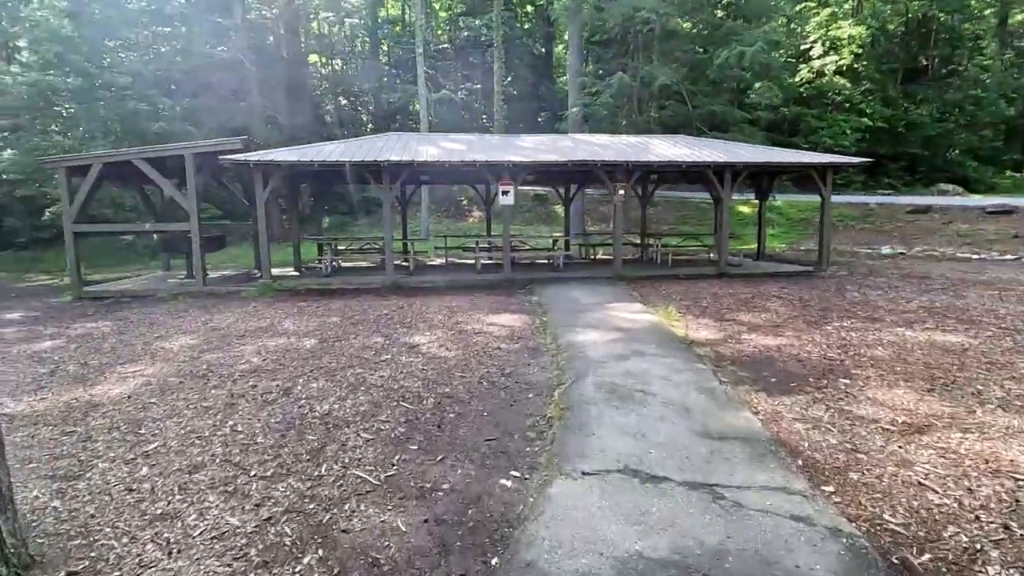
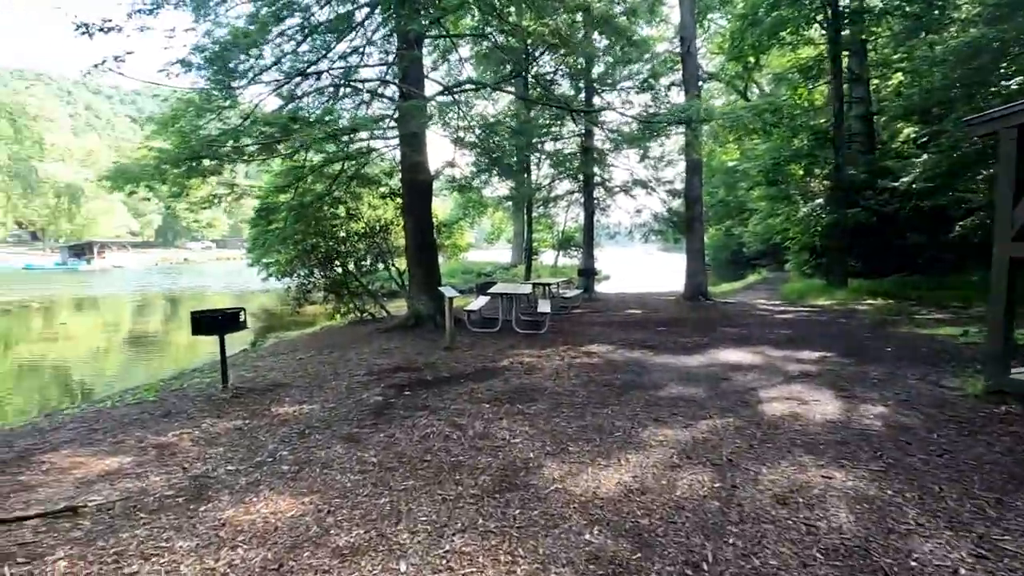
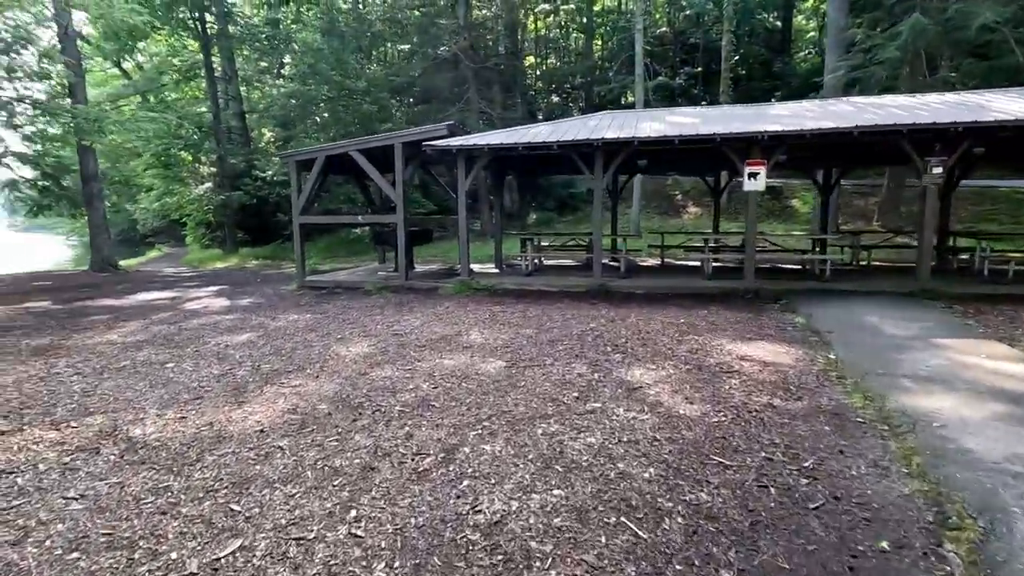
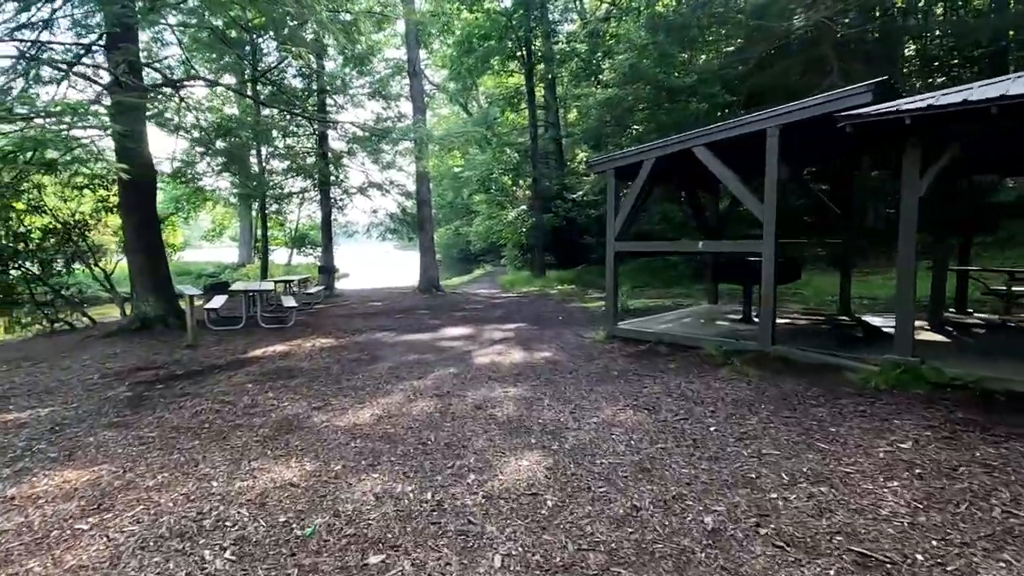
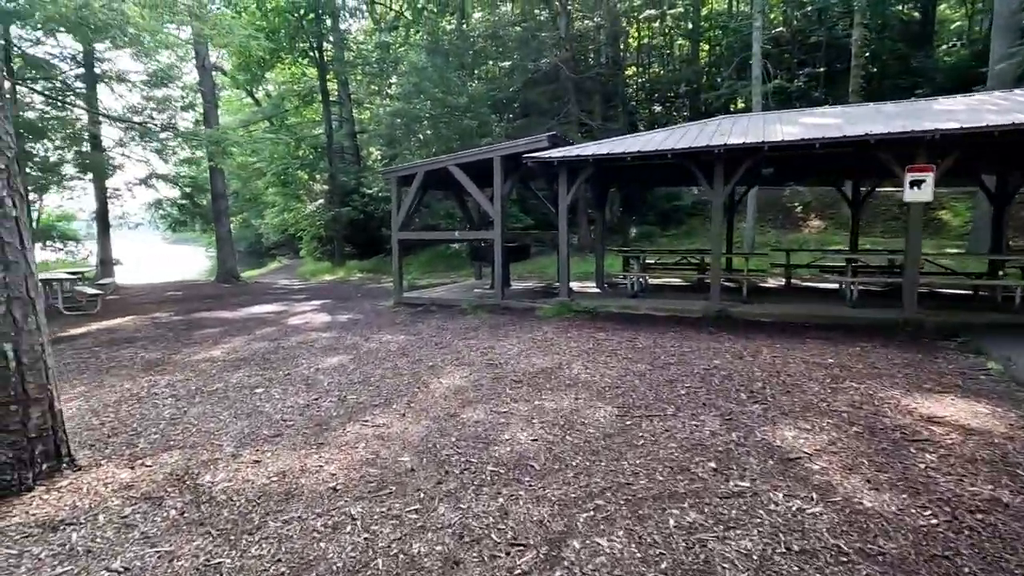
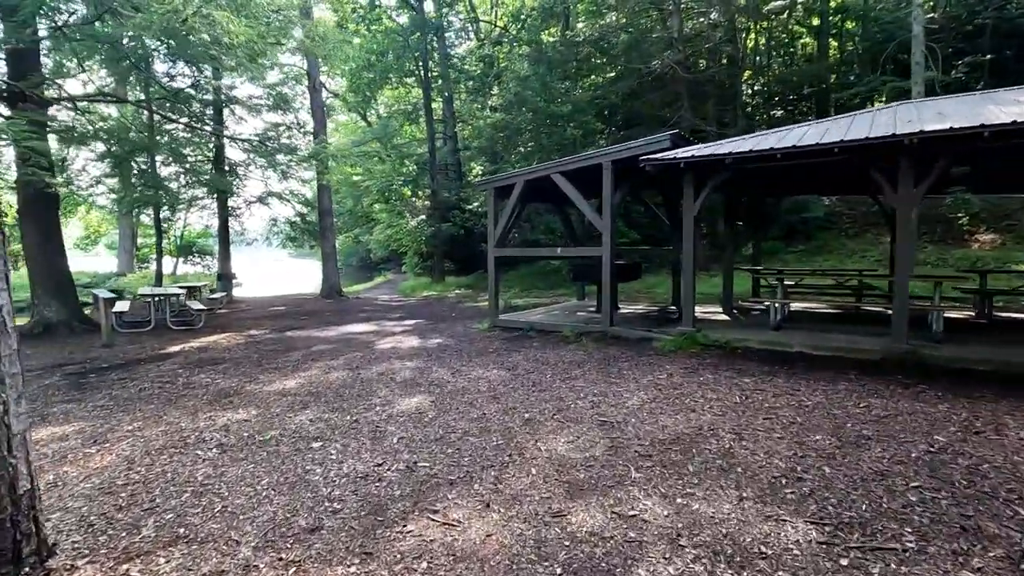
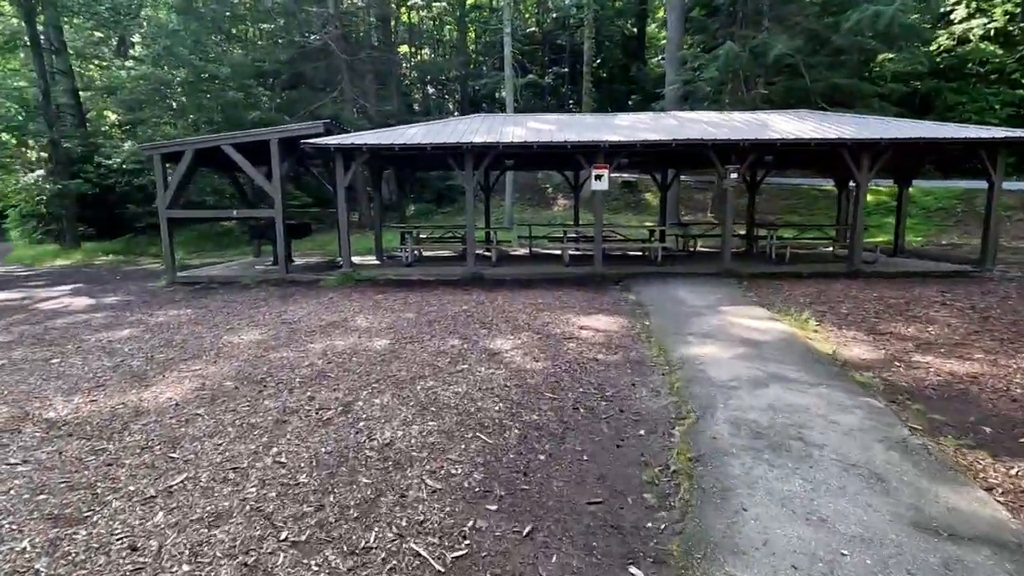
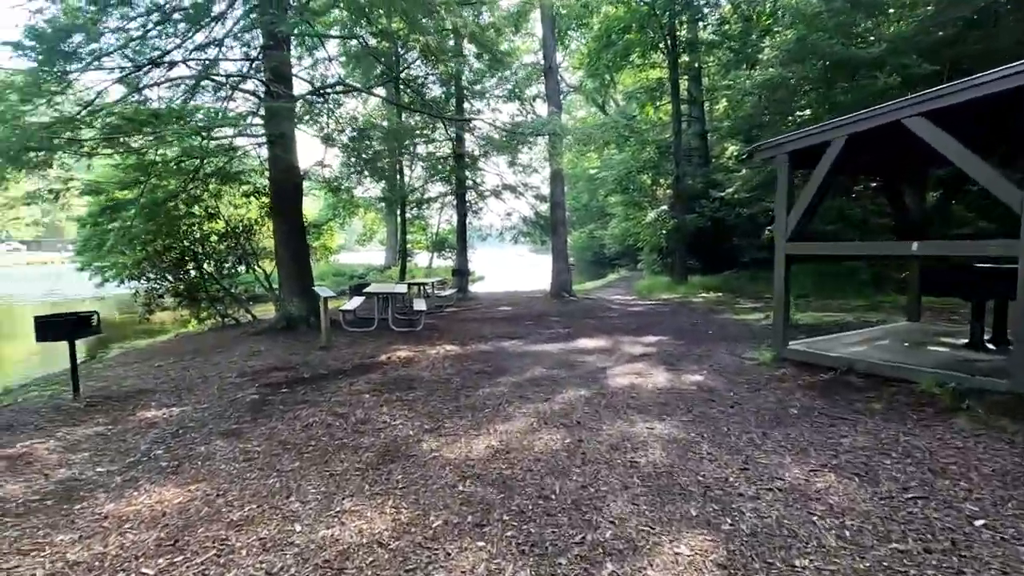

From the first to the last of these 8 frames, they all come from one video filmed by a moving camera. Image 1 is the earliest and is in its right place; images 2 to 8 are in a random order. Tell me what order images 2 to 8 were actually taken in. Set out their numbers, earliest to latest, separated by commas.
7, 3, 5, 6, 4, 8, 2
